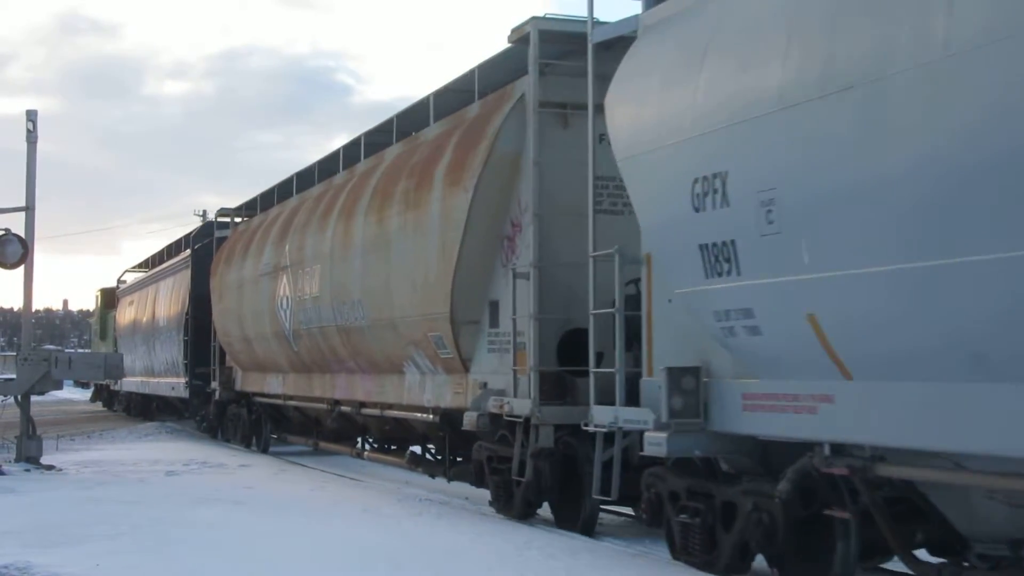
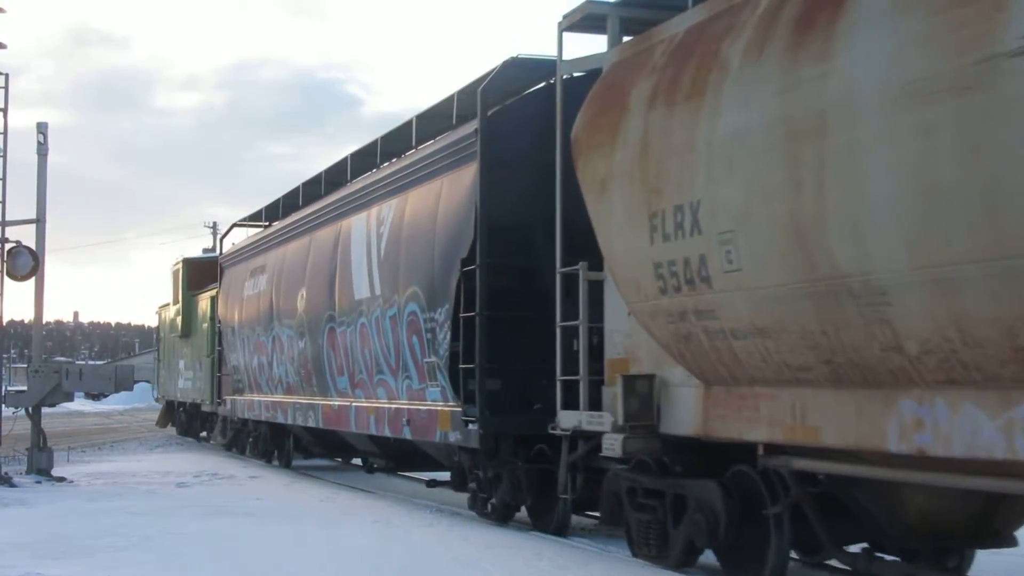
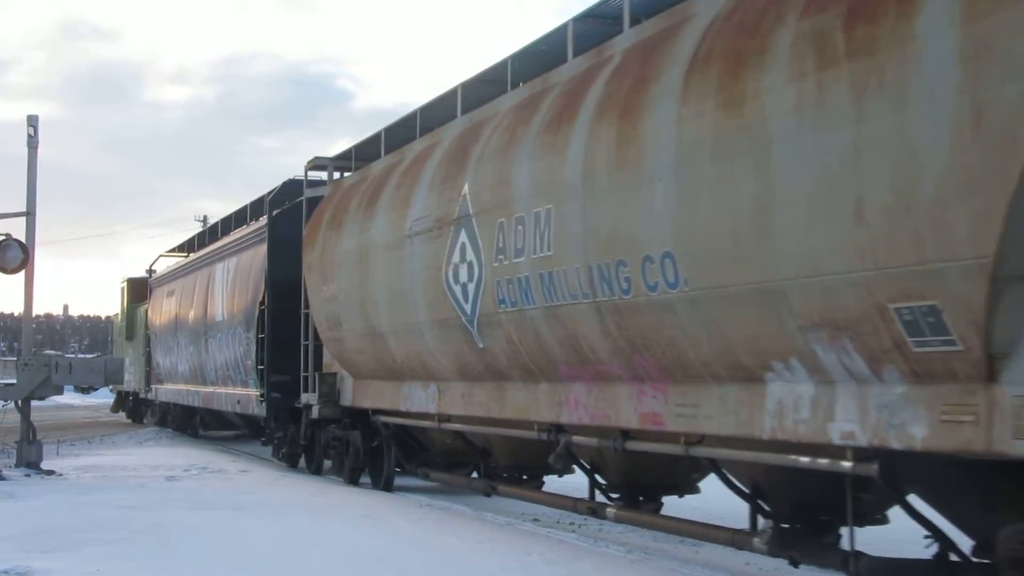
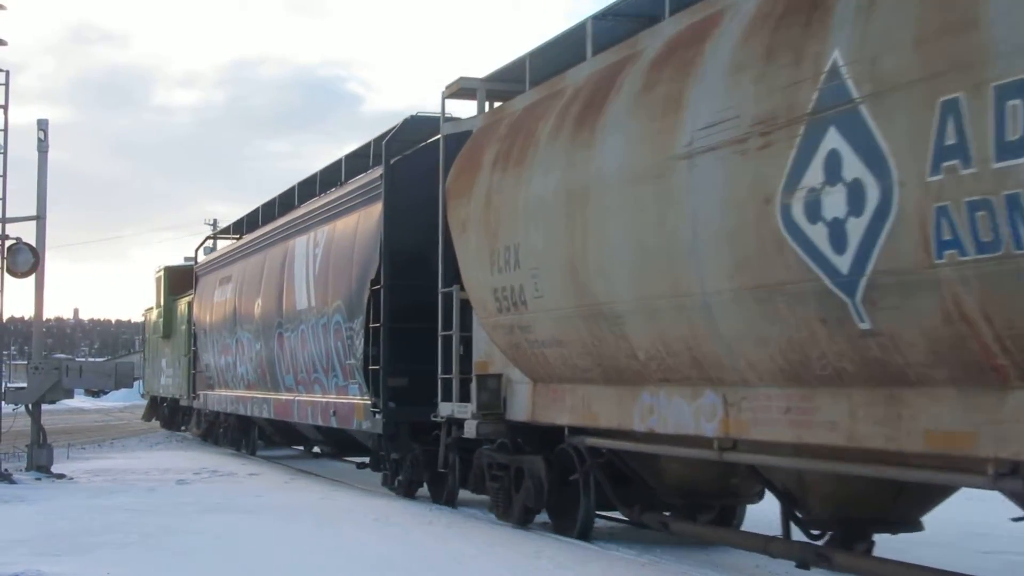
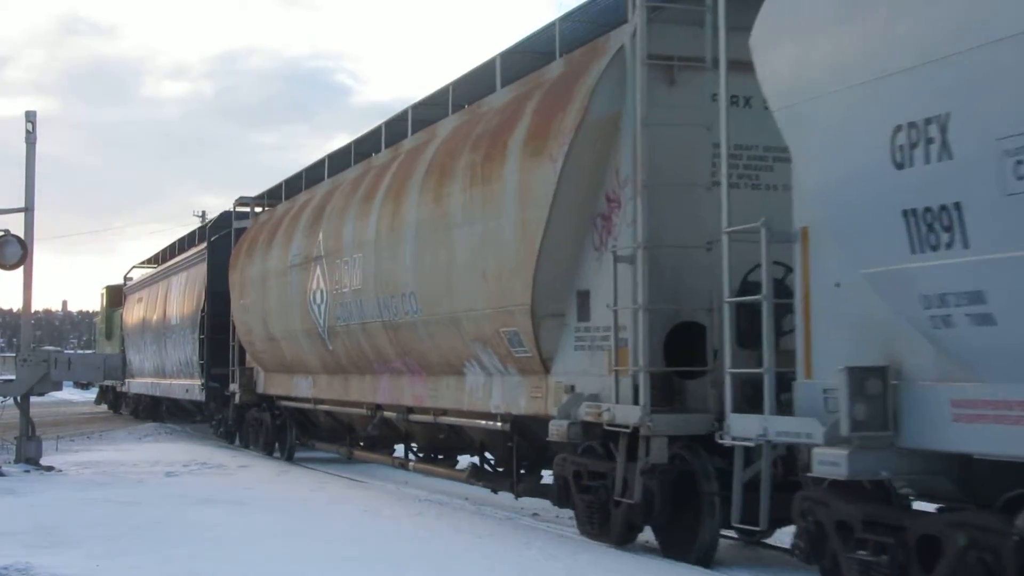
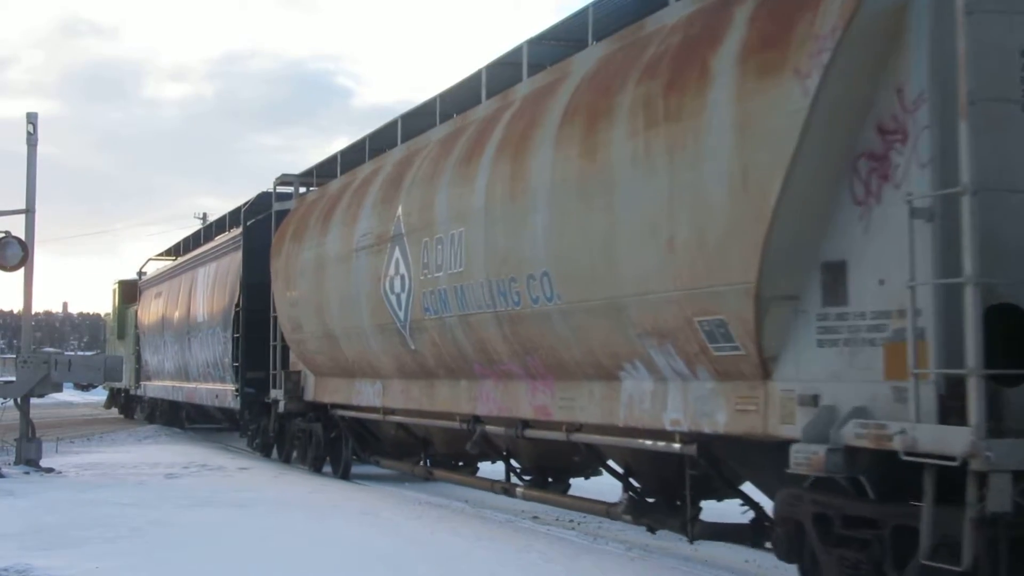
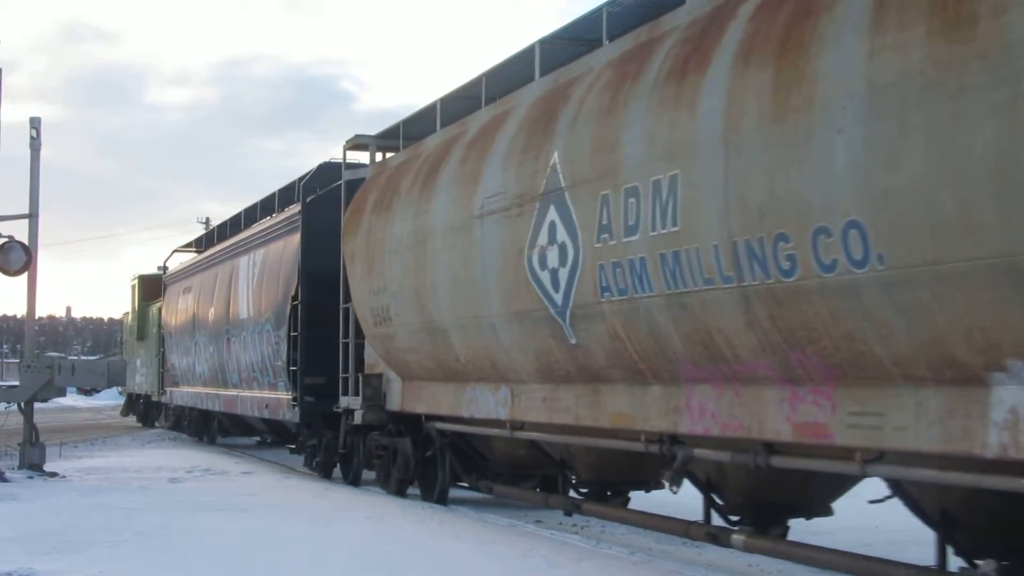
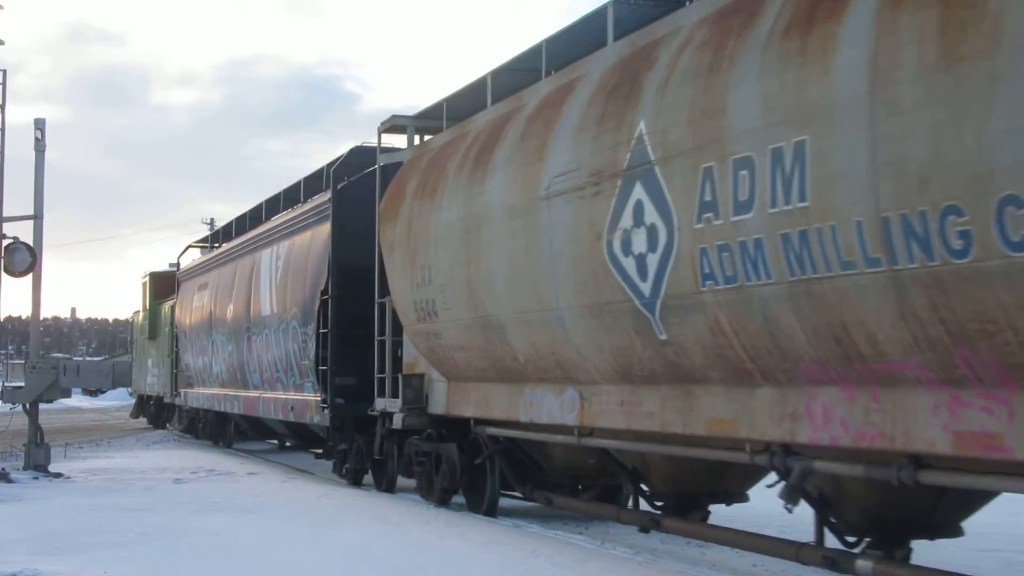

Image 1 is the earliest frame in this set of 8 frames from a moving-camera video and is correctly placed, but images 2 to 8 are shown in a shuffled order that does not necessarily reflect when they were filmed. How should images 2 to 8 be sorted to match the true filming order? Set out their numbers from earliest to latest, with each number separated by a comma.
5, 6, 3, 7, 8, 4, 2
